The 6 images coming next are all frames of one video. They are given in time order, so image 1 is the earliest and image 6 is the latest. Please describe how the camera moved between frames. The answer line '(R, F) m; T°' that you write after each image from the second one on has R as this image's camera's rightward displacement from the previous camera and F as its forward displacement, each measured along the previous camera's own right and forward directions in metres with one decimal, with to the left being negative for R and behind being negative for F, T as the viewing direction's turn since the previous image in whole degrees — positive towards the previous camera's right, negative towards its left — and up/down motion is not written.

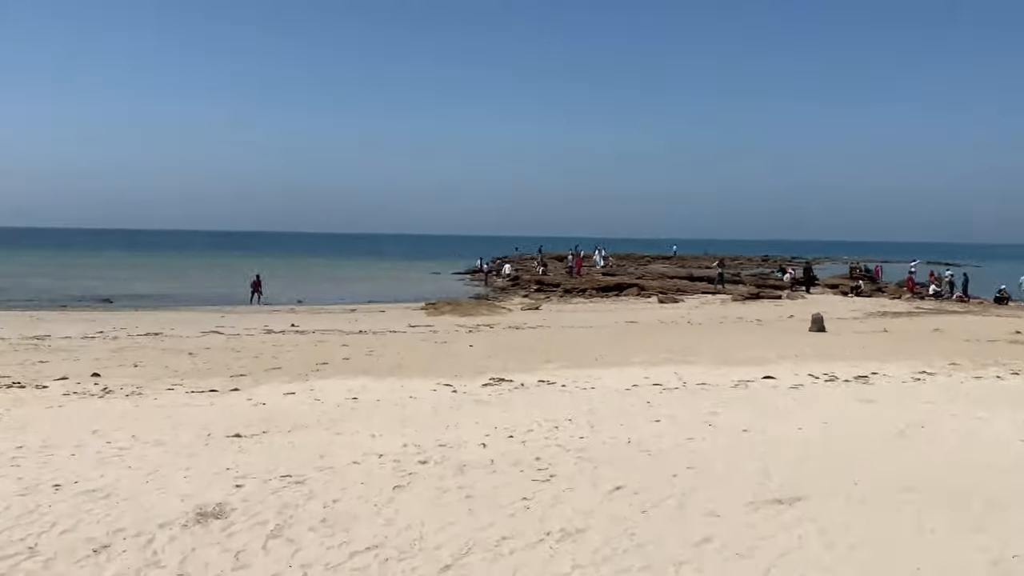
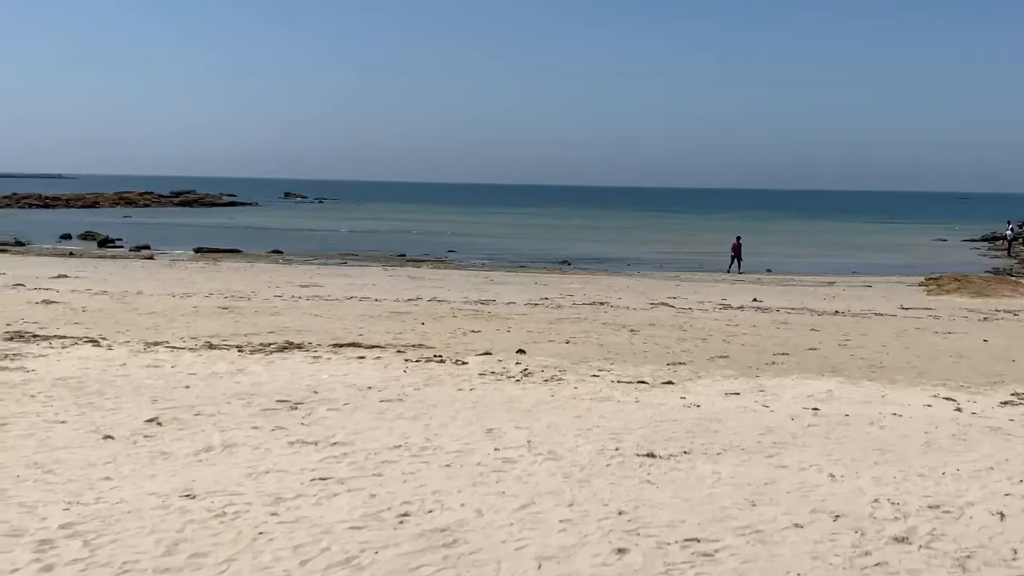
(-3.0, +3.8) m; -2°
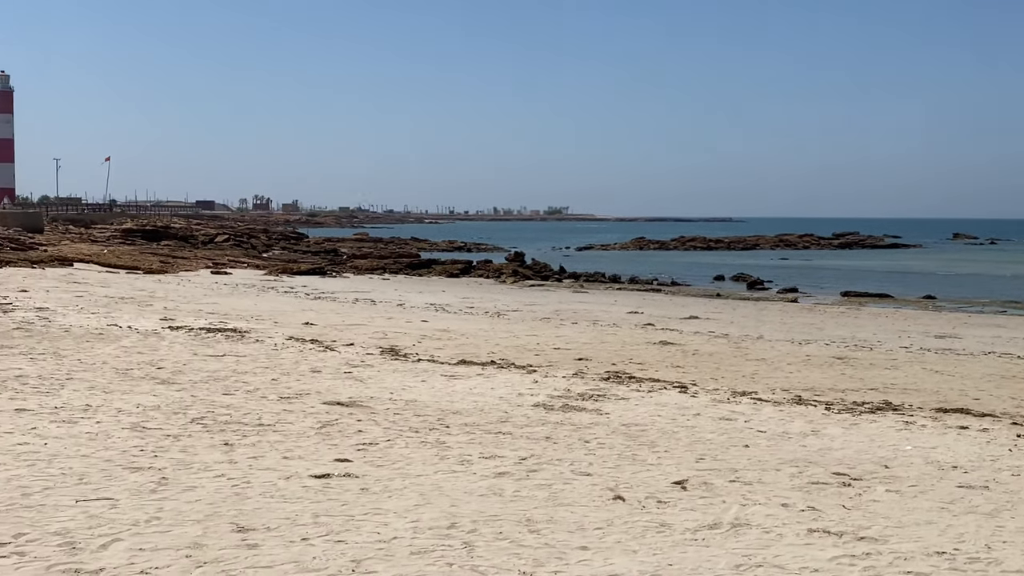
(+1.1, +1.5) m; -38°
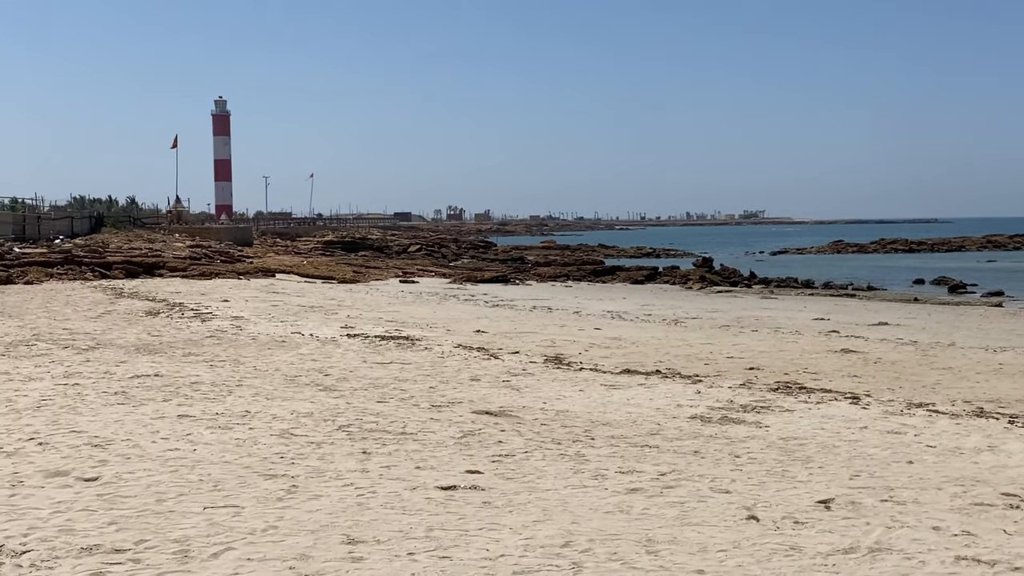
(+0.7, +0.2) m; -12°
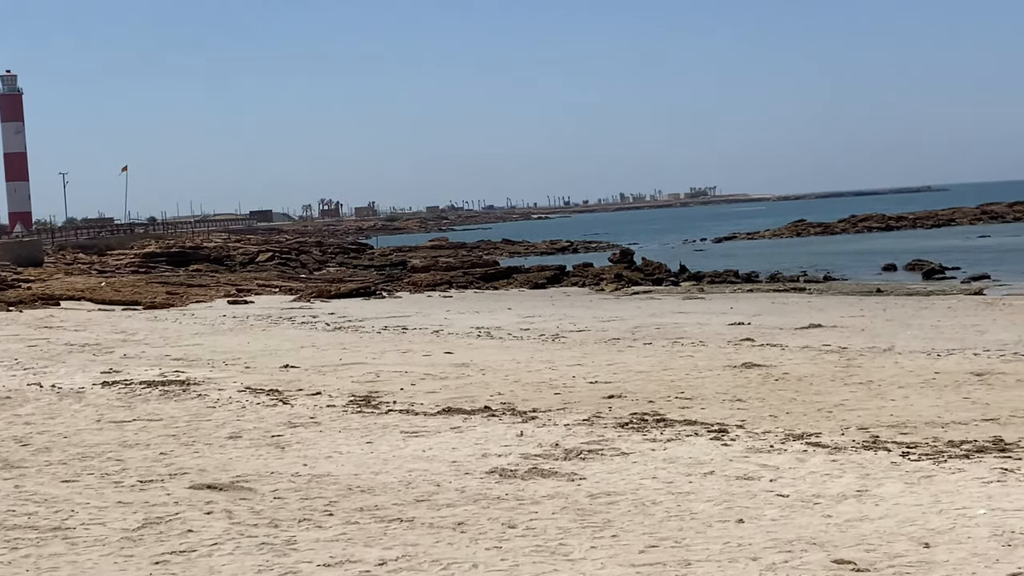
(+2.0, +2.4) m; 0°
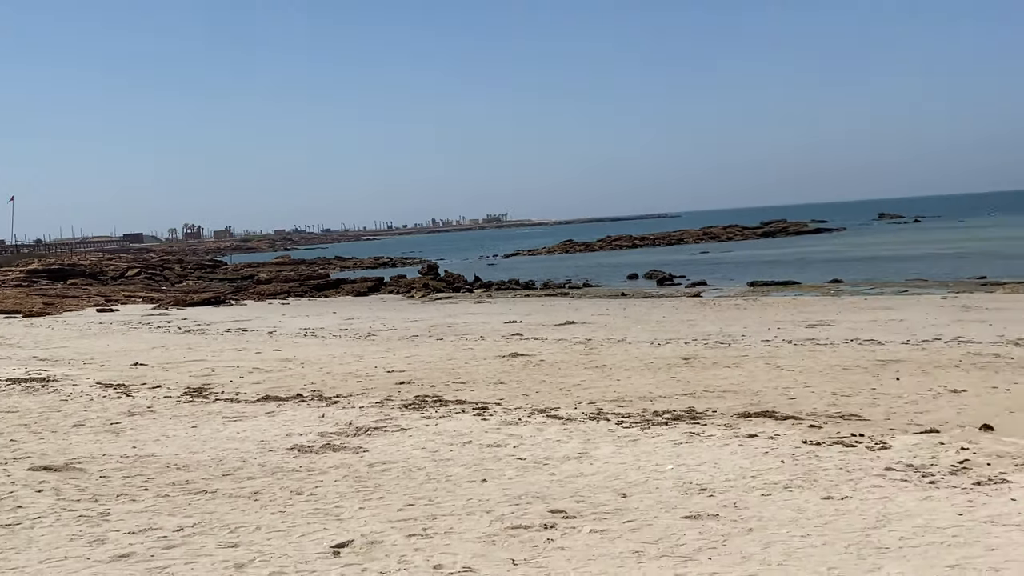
(+0.8, -1.5) m; +5°
